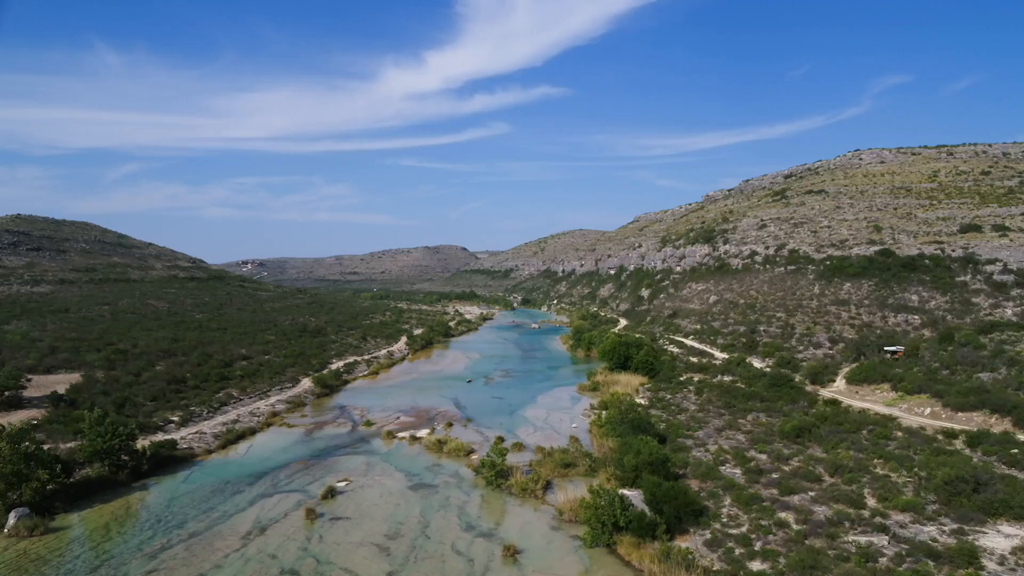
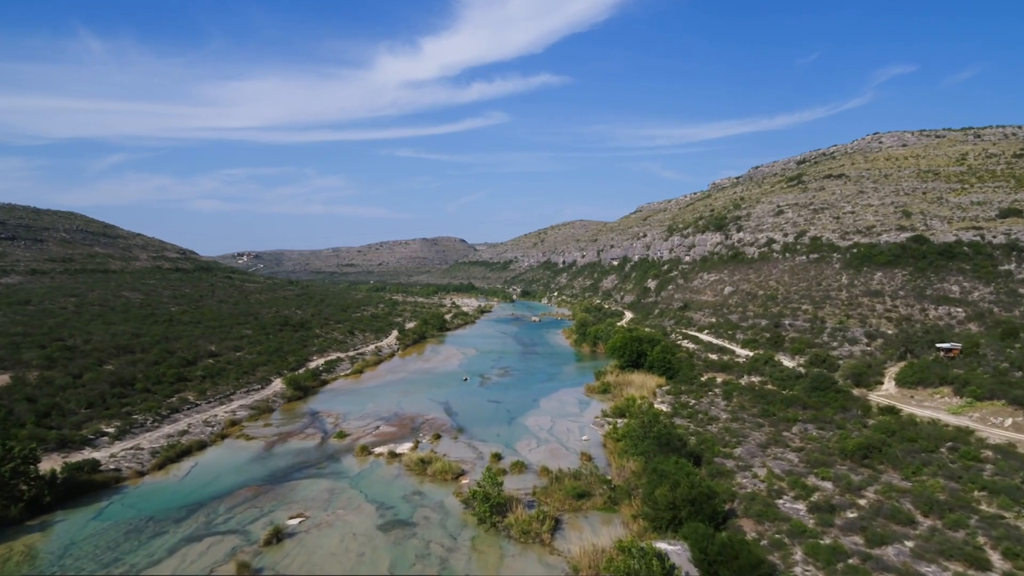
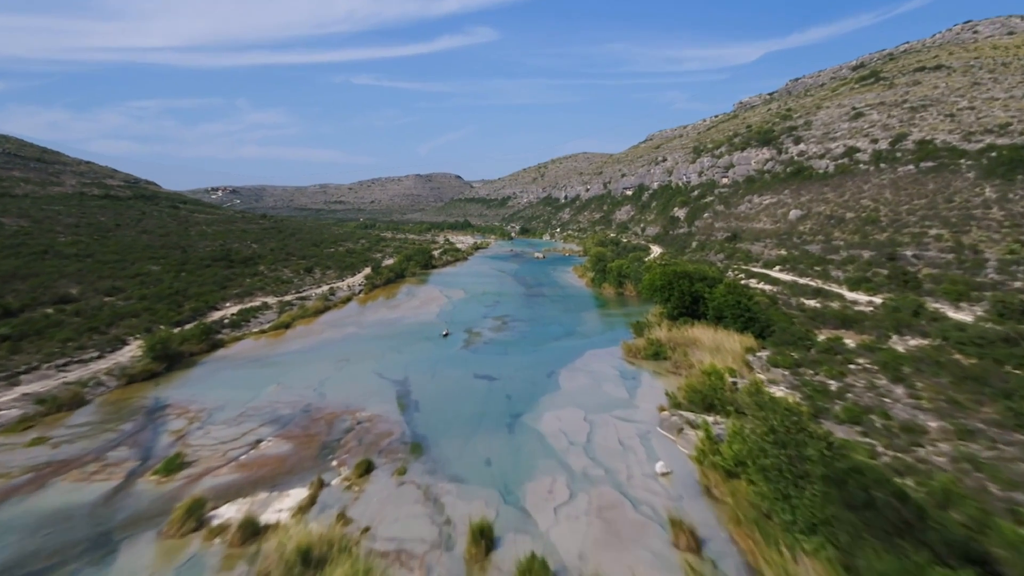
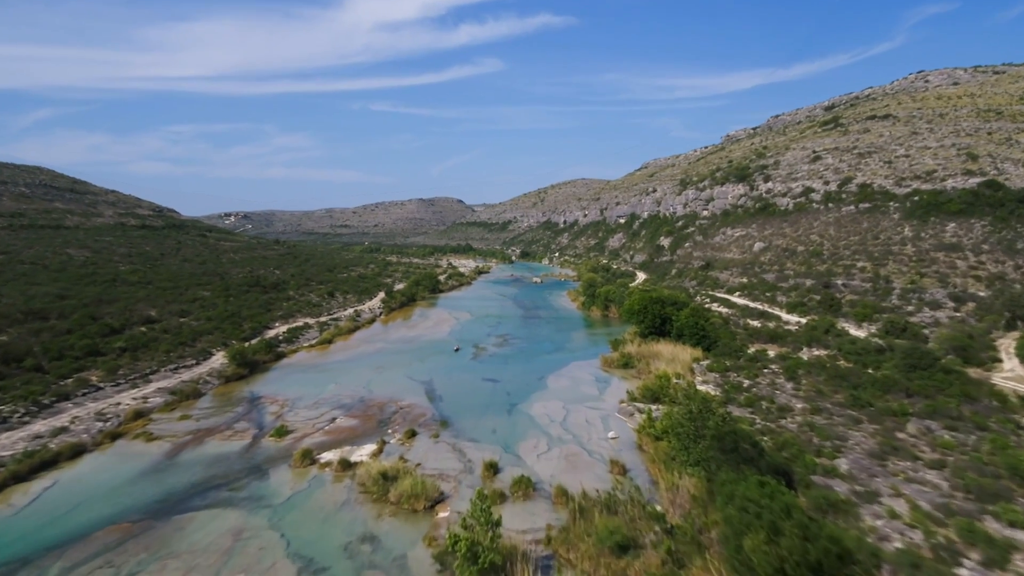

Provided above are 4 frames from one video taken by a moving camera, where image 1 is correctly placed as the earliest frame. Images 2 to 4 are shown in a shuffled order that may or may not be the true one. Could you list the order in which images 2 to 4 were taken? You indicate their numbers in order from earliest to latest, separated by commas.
2, 4, 3
